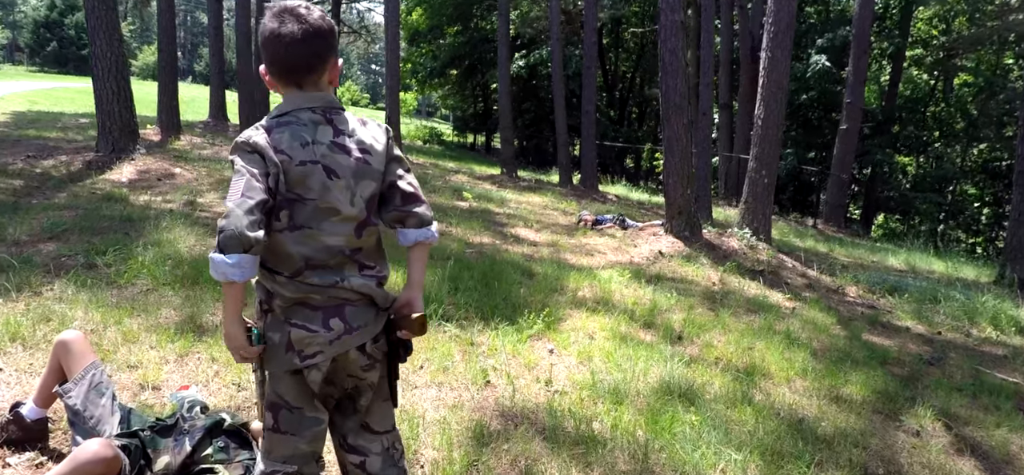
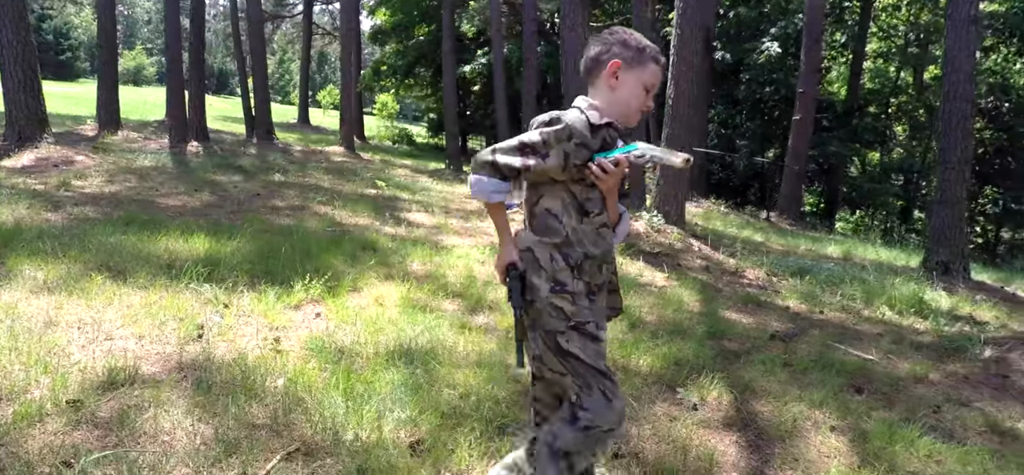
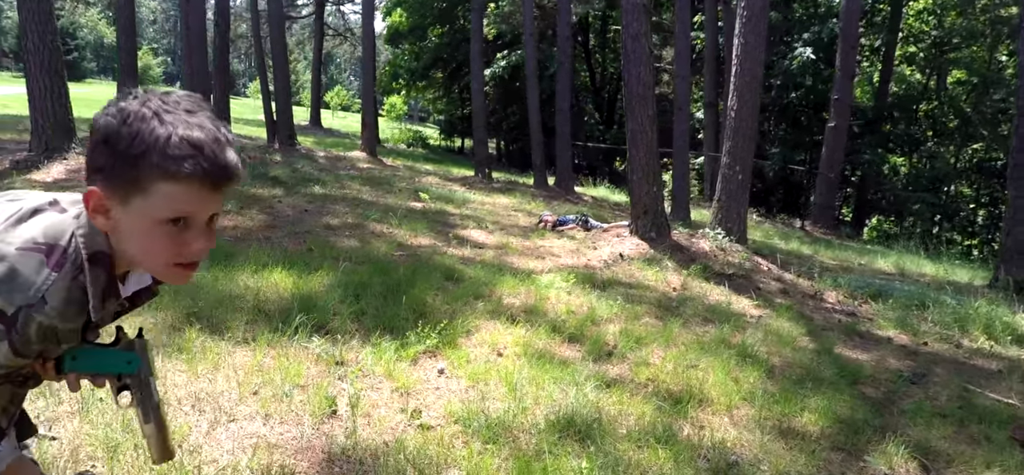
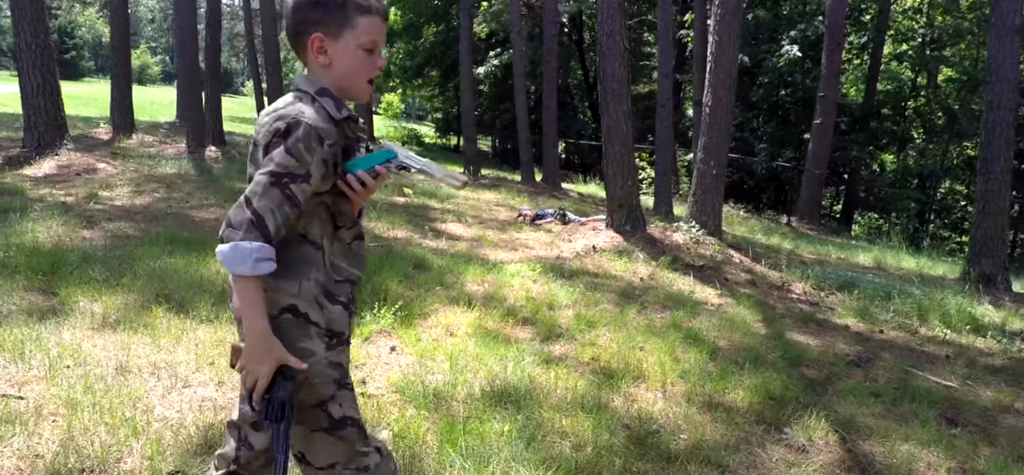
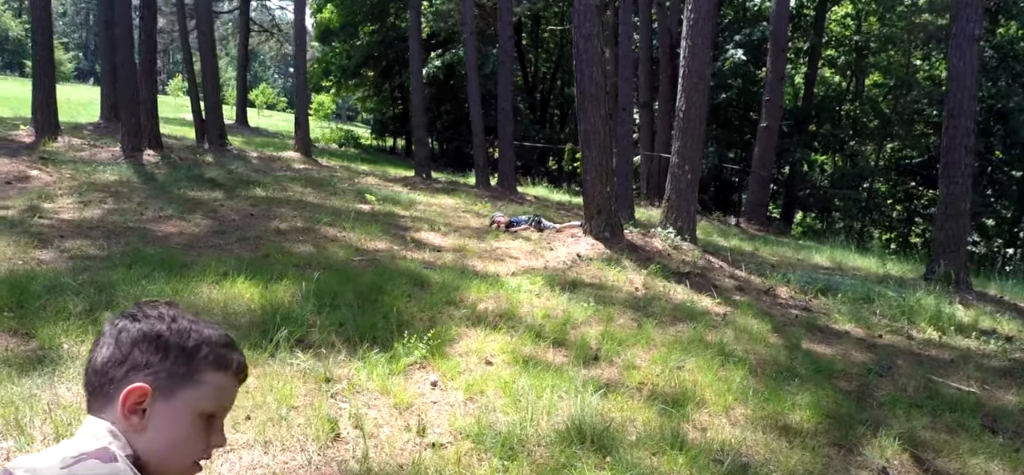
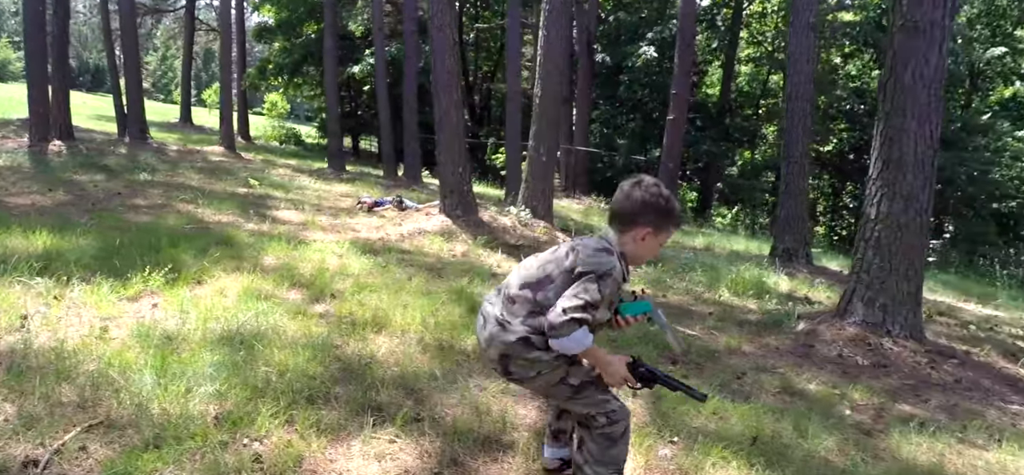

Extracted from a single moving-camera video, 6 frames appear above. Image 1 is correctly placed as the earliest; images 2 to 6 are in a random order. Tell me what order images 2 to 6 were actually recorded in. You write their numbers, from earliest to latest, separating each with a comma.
5, 3, 4, 2, 6
